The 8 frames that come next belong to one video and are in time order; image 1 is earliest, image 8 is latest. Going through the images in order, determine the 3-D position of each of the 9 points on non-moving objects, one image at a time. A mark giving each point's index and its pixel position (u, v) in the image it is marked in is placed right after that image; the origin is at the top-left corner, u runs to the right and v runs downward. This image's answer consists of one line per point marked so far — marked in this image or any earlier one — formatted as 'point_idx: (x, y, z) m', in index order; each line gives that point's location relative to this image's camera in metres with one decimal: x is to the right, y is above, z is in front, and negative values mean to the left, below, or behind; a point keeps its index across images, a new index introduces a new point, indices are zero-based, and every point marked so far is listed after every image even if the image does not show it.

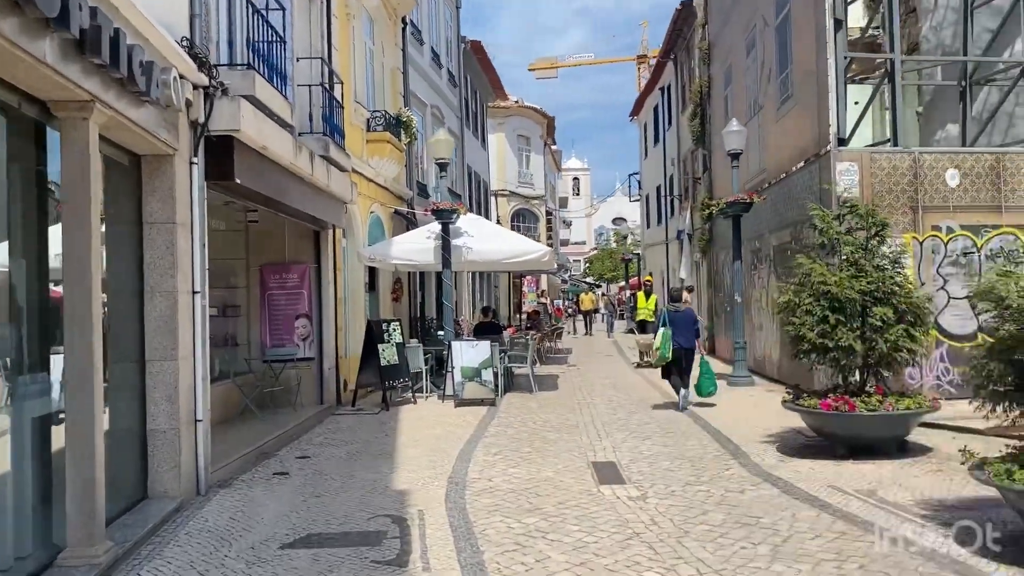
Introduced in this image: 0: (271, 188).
0: (-2.3, +0.9, +8.3) m
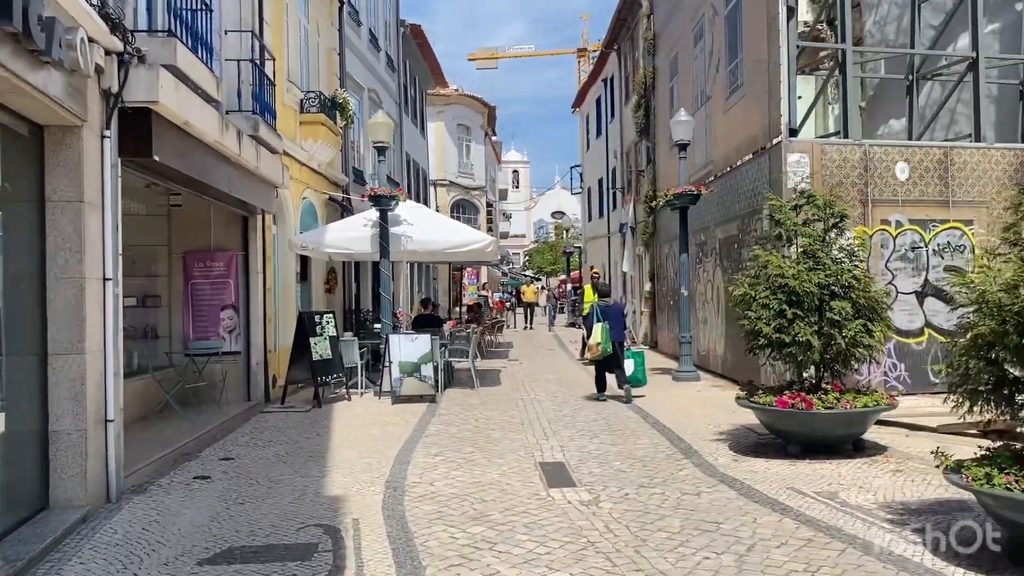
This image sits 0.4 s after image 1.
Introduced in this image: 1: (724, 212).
0: (-2.8, +1.1, +7.7) m
1: (+3.0, +1.1, +12.1) m
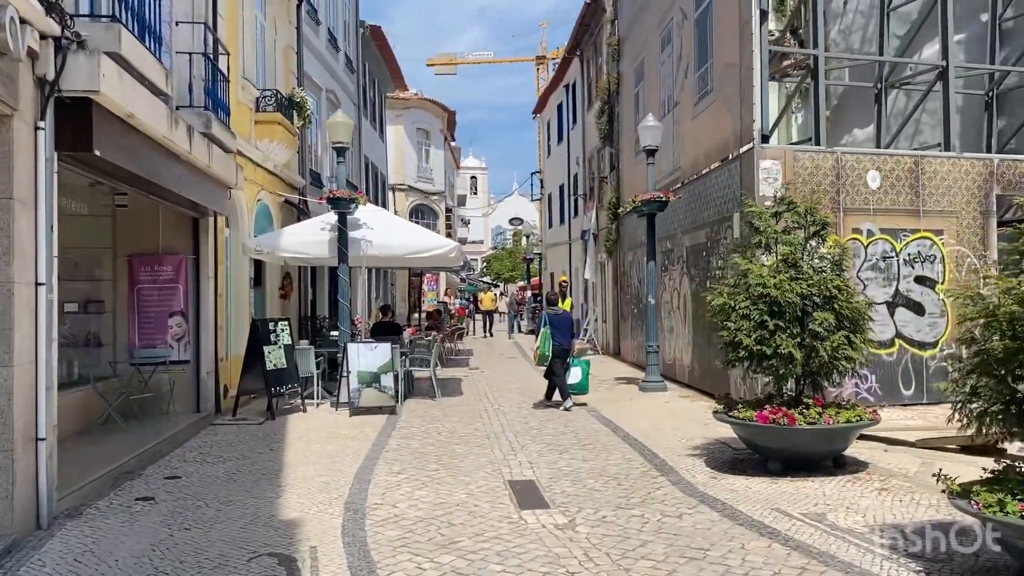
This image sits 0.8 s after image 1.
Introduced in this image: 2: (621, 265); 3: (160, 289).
0: (-3.1, +1.0, +7.2) m
1: (+2.5, +0.9, +11.8) m
2: (+2.2, +0.4, +17.4) m
3: (-4.0, 0.0, +10.0) m
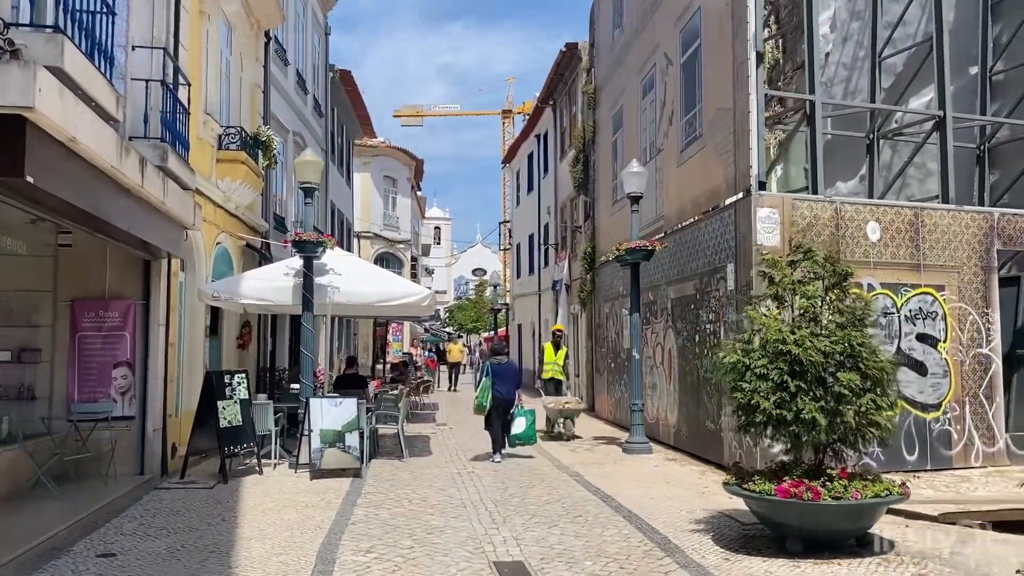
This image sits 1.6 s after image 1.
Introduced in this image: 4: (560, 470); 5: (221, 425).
0: (-3.2, +0.7, +6.4) m
1: (+2.2, +0.2, +11.3) m
2: (+1.6, -0.6, +16.8) m
3: (-4.3, -0.5, +9.1) m
4: (+0.5, -2.1, +10.0) m
5: (-3.1, -1.5, +9.3) m
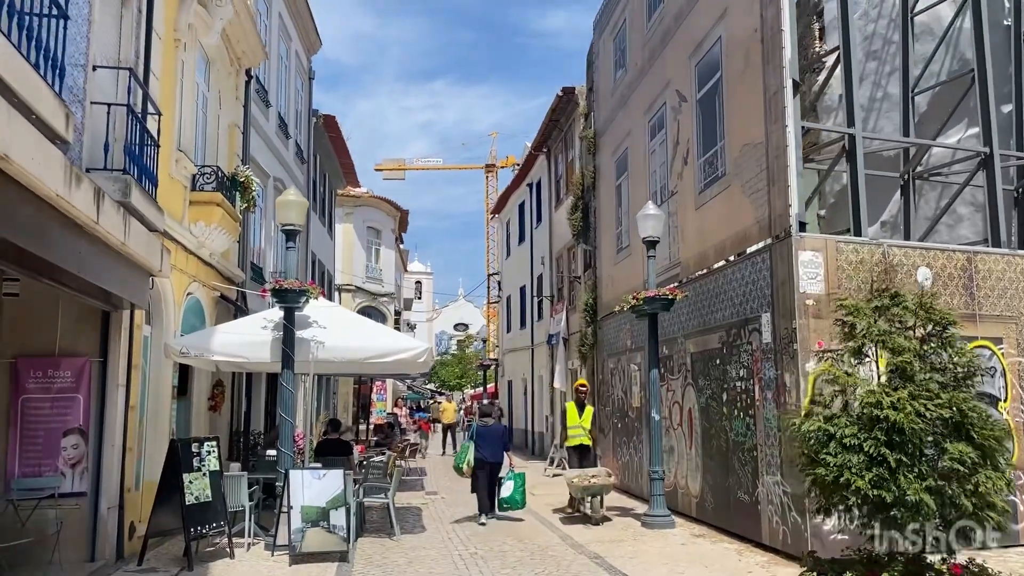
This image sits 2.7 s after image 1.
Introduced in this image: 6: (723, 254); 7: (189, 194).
0: (-3.0, +0.3, +5.3) m
1: (+2.2, -0.4, +10.2) m
2: (+1.5, -1.6, +15.7) m
3: (-4.1, -1.0, +7.9) m
4: (+0.6, -2.6, +8.8) m
5: (-3.0, -2.0, +8.0) m
6: (+2.4, +0.4, +9.7) m
7: (-3.9, +1.1, +10.6) m
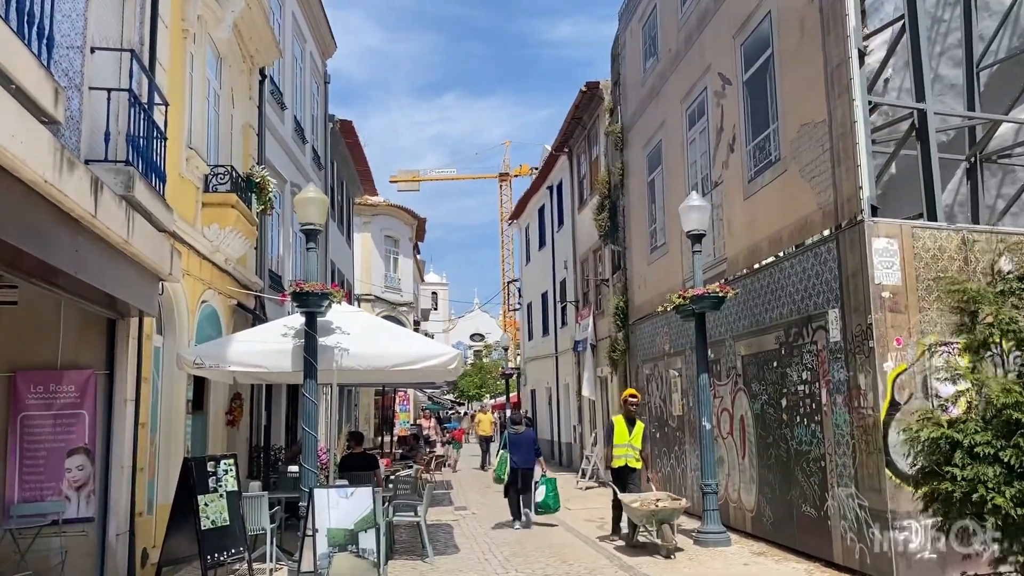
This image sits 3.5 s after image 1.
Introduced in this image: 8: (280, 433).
0: (-2.7, +0.3, +4.6) m
1: (+2.6, -0.4, +9.5) m
2: (+2.1, -1.6, +14.9) m
3: (-3.8, -1.1, +7.2) m
4: (+1.1, -2.6, +8.0) m
5: (-2.6, -2.0, +7.3) m
6: (+2.7, +0.4, +8.9) m
7: (-3.6, +1.1, +10.0) m
8: (-3.9, -2.4, +14.5) m
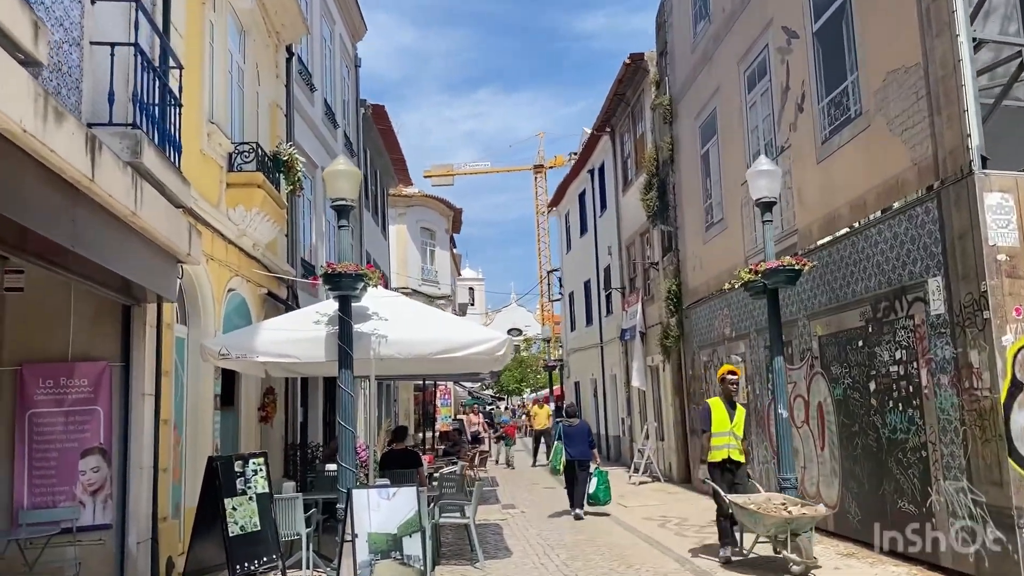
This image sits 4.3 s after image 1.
0: (-2.4, +0.5, +3.9) m
1: (+3.1, -0.1, +8.5) m
2: (+2.8, -1.3, +14.0) m
3: (-3.3, -0.9, +6.5) m
4: (+1.6, -2.4, +7.1) m
5: (-2.1, -1.9, +6.6) m
6: (+3.2, +0.7, +8.0) m
7: (-3.1, +1.2, +9.3) m
8: (-3.1, -2.2, +13.8) m
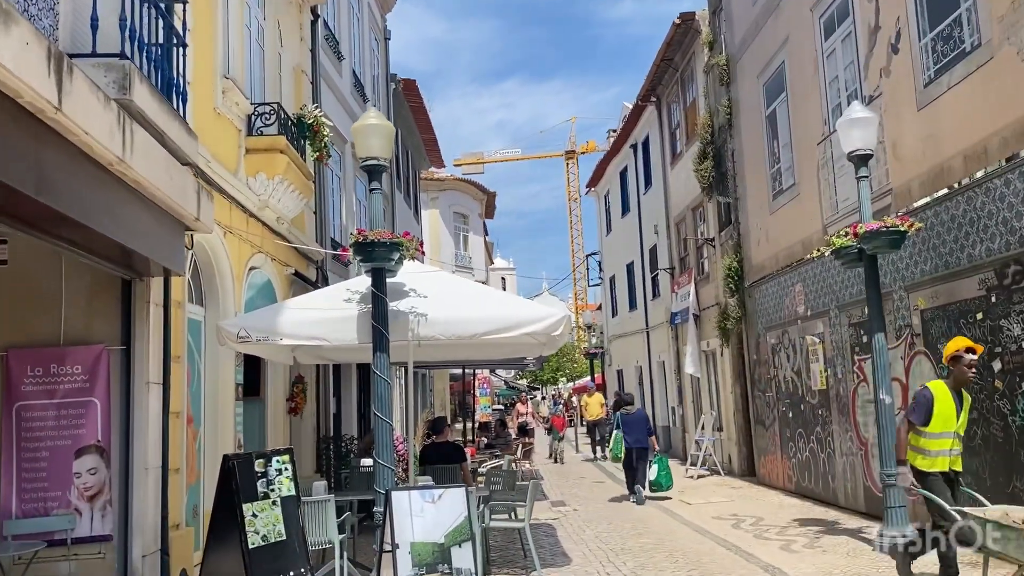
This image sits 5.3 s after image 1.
0: (-2.1, +0.6, +2.9) m
1: (+3.6, +0.2, +7.4) m
2: (+3.5, -1.0, +12.8) m
3: (-2.9, -0.8, +5.6) m
4: (+2.0, -2.1, +6.0) m
5: (-1.7, -1.7, +5.6) m
6: (+3.7, +1.0, +6.8) m
7: (-2.6, +1.4, +8.3) m
8: (-2.4, -2.0, +12.9) m
